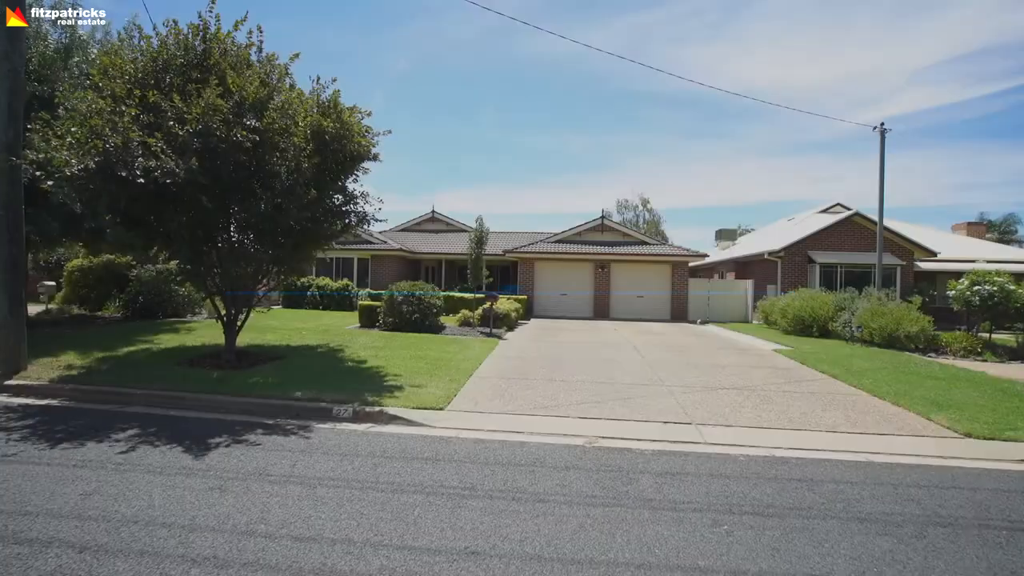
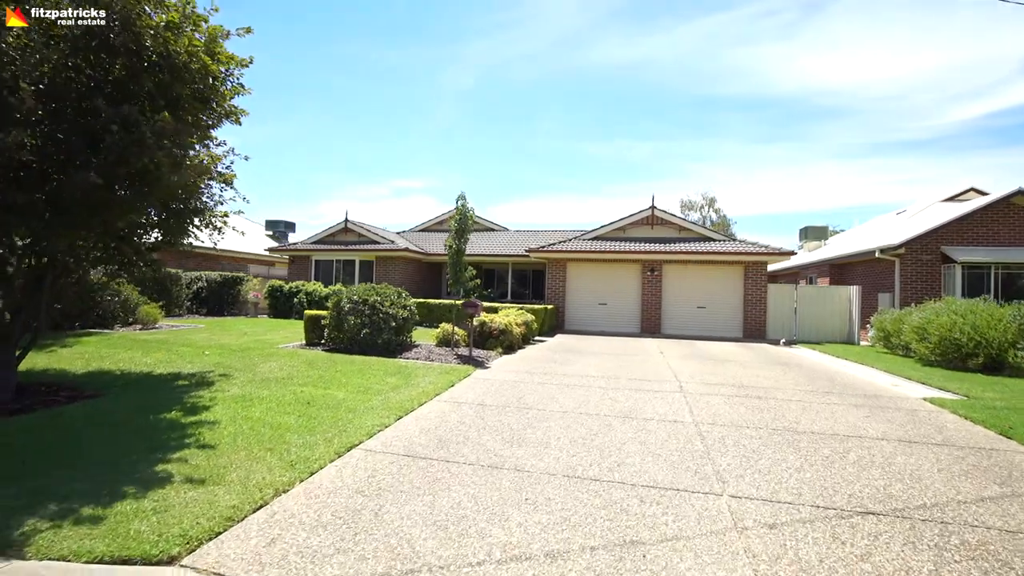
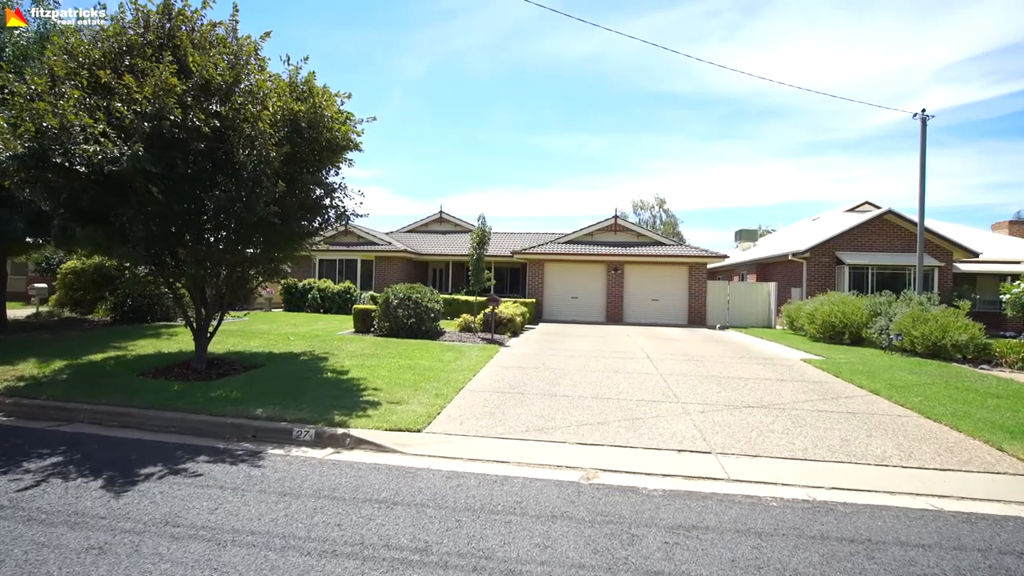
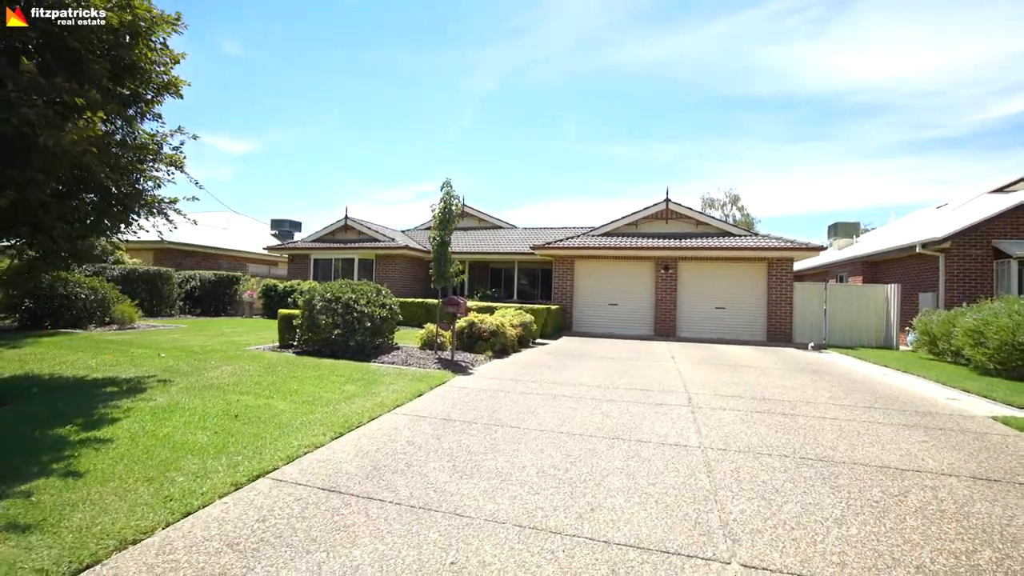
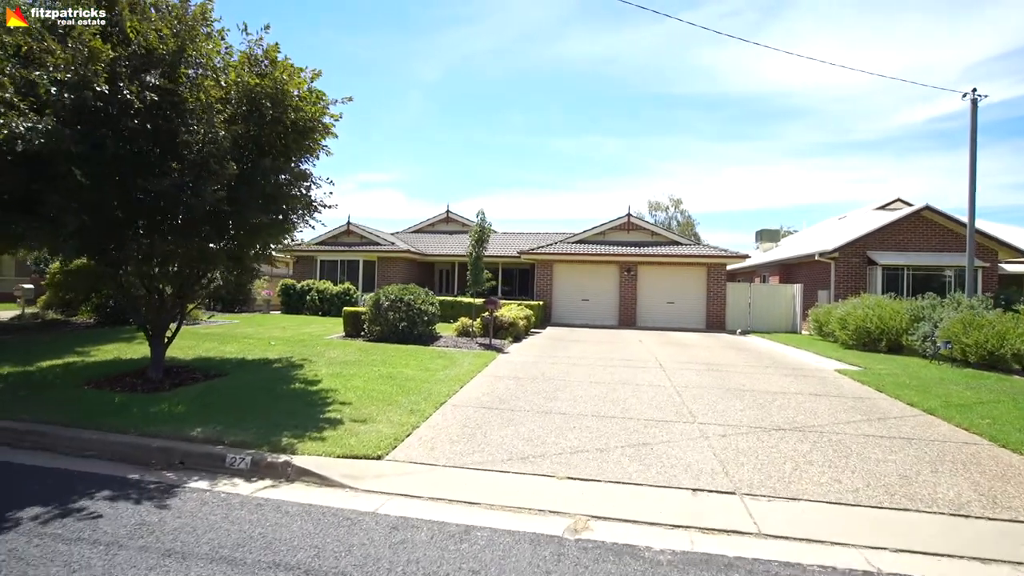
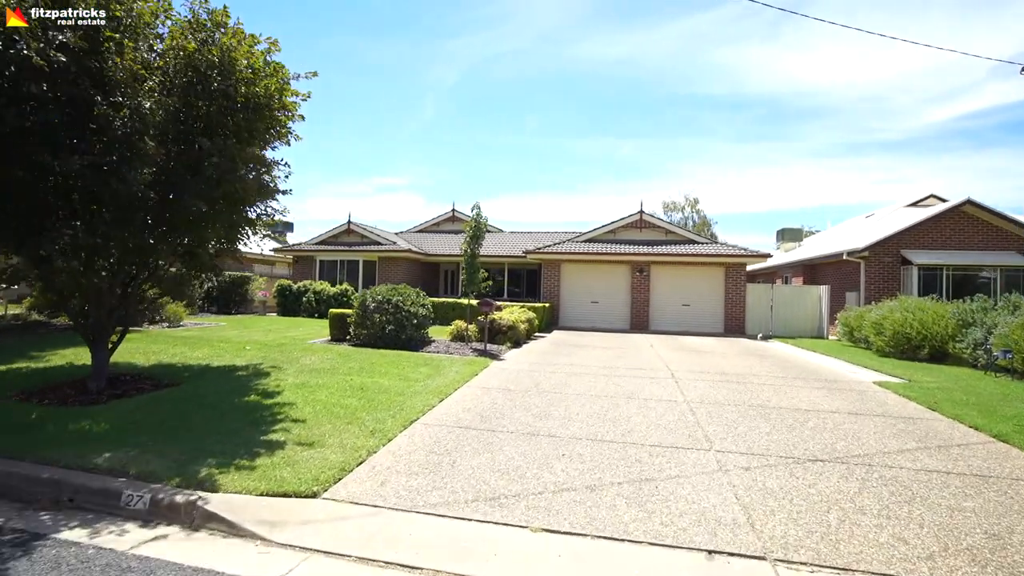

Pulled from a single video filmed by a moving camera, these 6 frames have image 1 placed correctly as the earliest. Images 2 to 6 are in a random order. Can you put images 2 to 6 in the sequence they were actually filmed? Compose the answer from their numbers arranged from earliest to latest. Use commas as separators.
3, 5, 6, 2, 4
